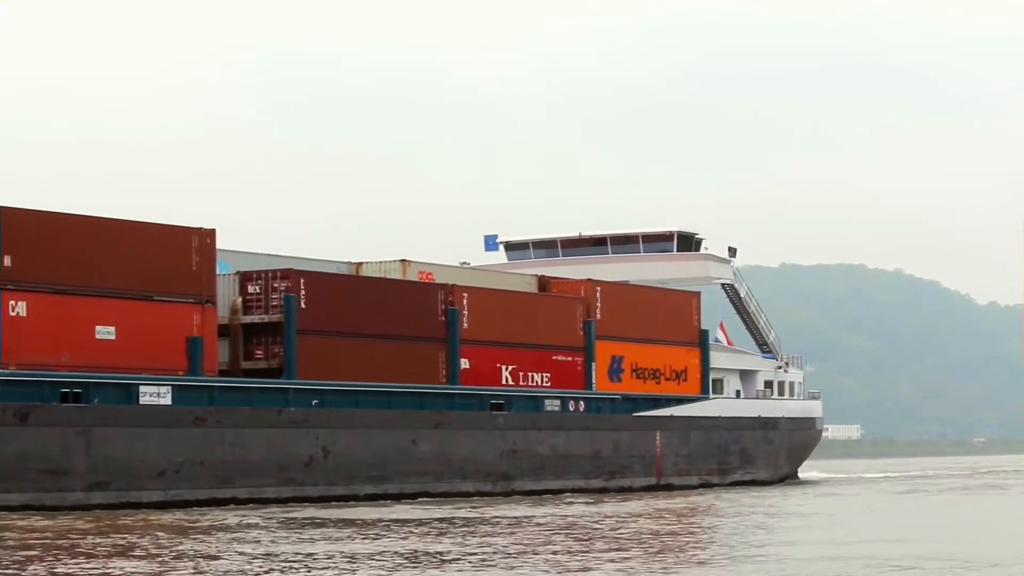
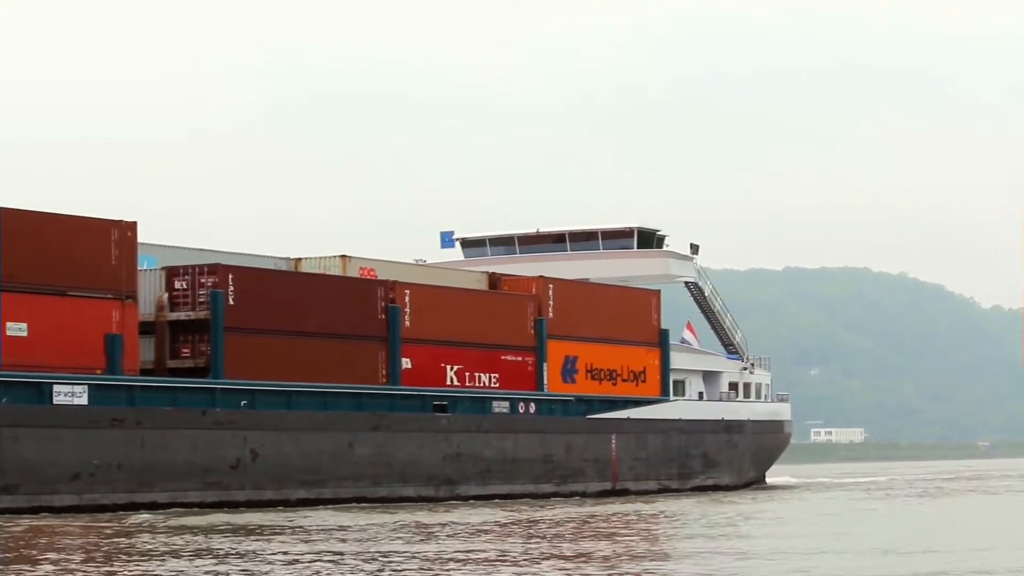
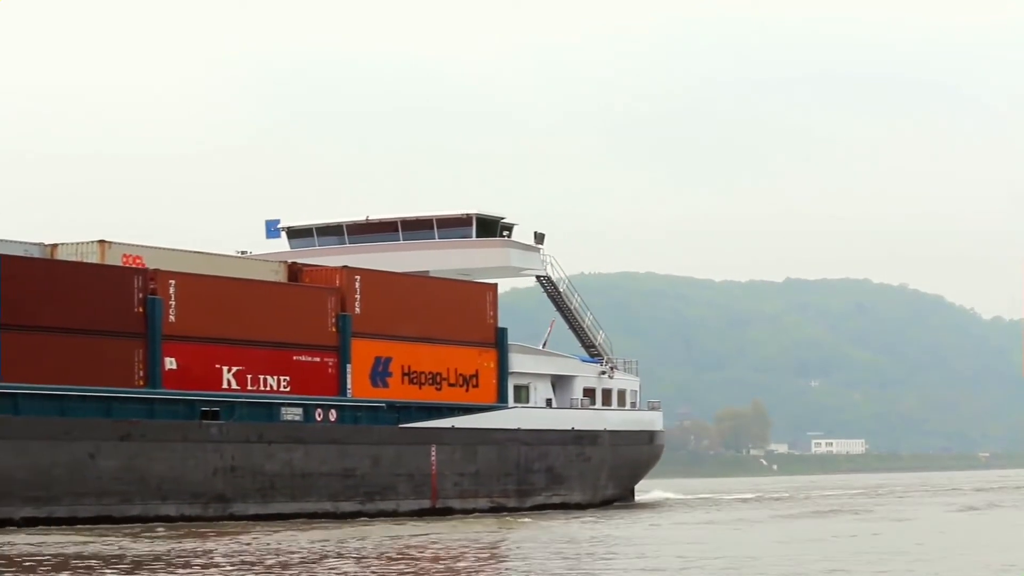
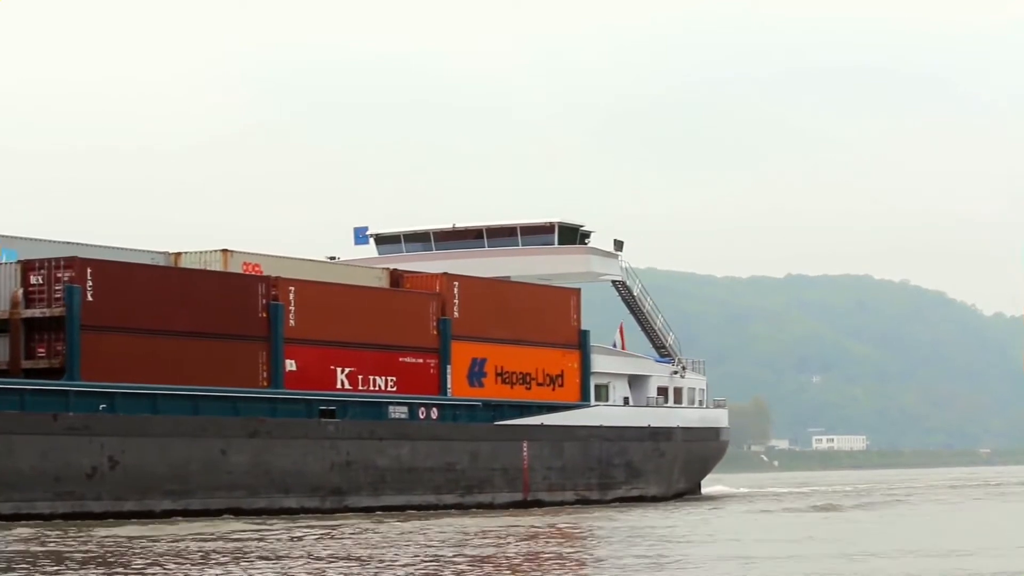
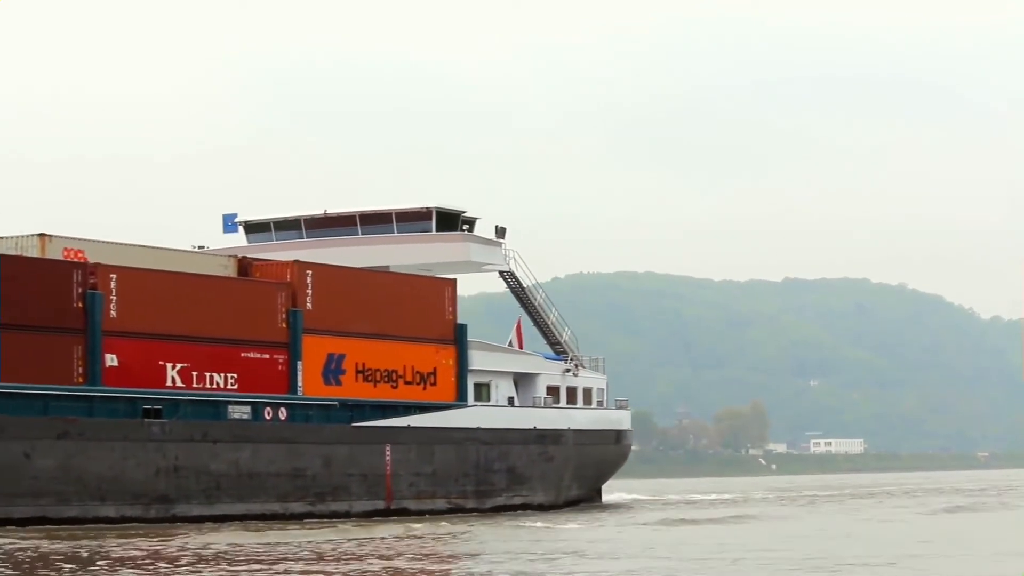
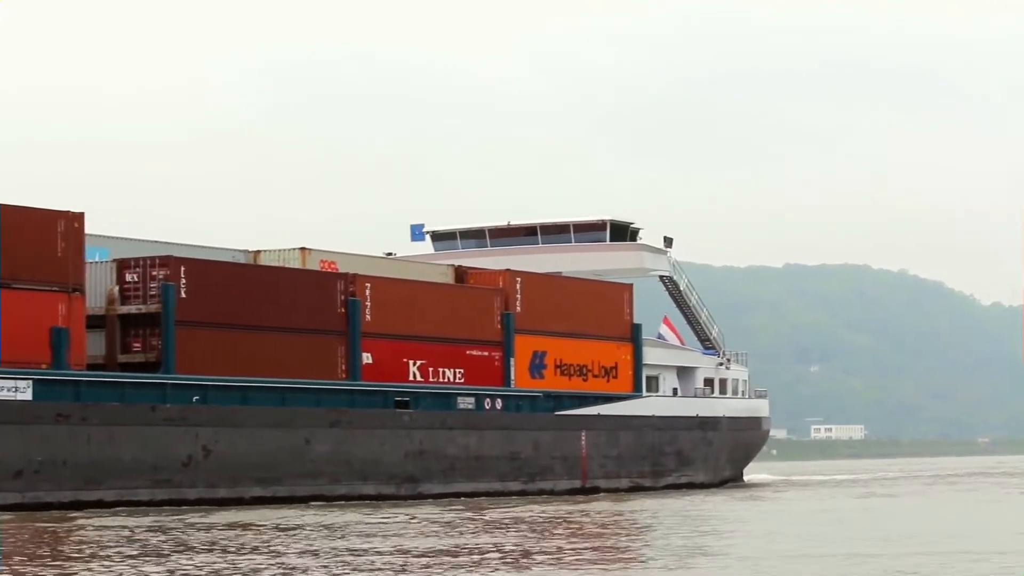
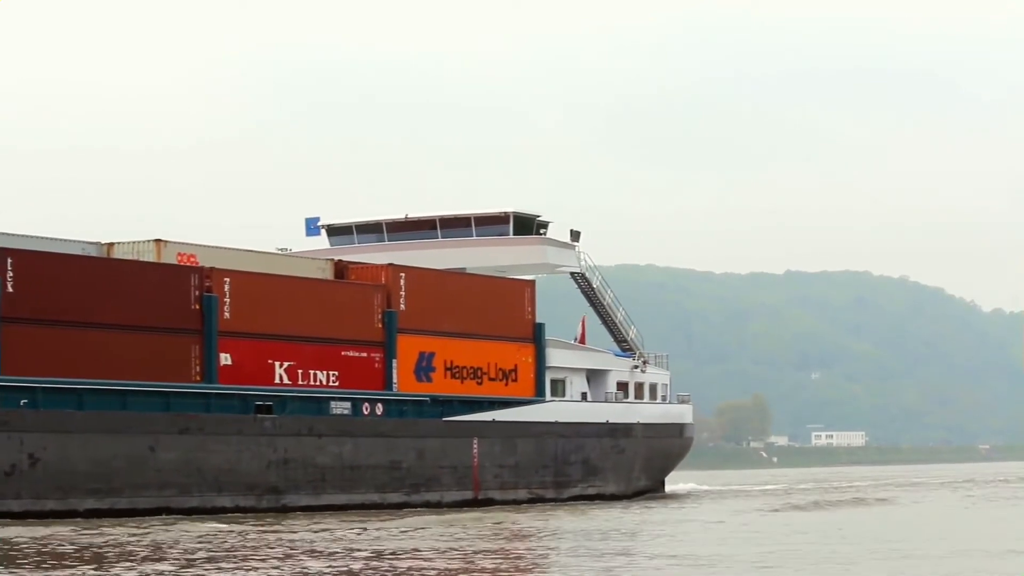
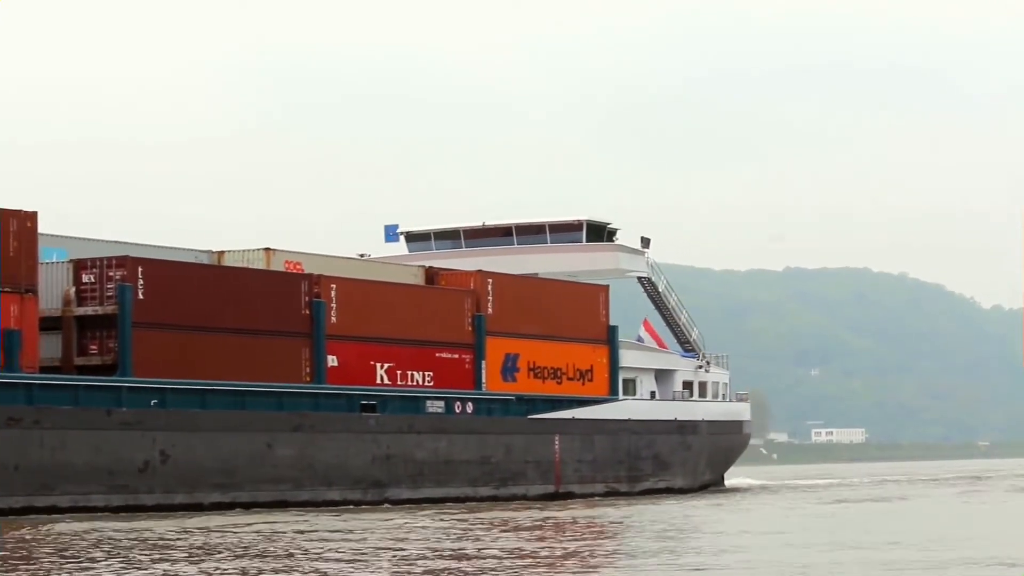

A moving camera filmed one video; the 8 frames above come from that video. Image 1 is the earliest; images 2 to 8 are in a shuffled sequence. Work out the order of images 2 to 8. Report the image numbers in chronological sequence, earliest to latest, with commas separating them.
2, 6, 8, 4, 7, 3, 5
